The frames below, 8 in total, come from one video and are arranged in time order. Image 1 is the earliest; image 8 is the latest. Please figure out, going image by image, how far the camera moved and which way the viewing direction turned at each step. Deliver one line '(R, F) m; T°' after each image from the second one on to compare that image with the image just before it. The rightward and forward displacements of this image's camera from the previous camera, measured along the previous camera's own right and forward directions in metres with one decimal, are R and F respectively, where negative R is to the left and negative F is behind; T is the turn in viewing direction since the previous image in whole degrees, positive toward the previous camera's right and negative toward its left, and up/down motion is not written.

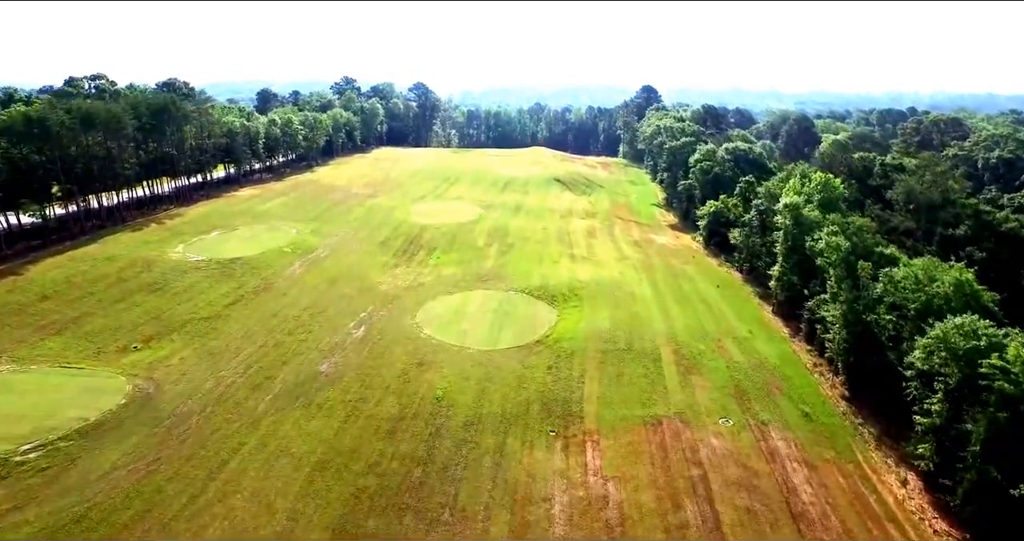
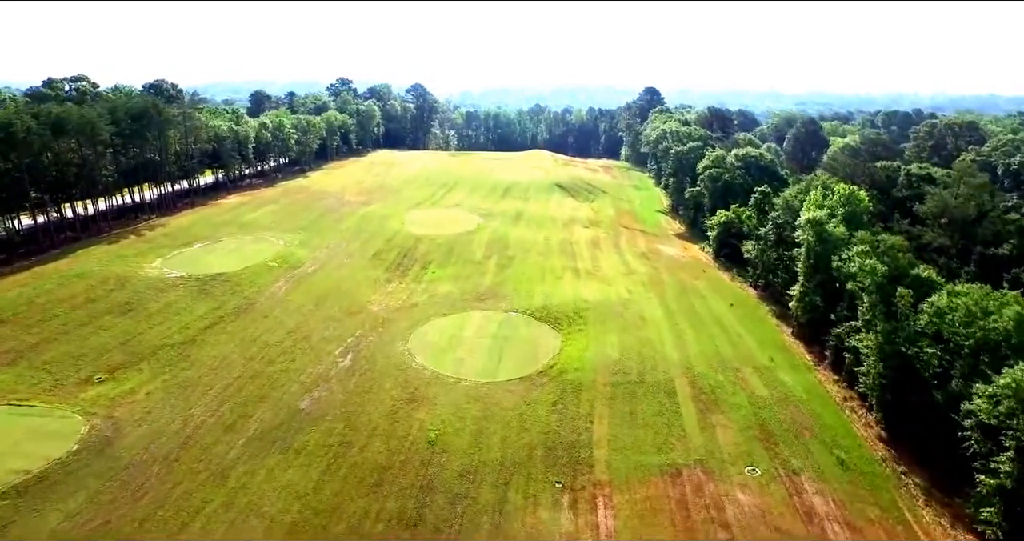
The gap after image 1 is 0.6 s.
(-0.1, +2.9) m; 0°
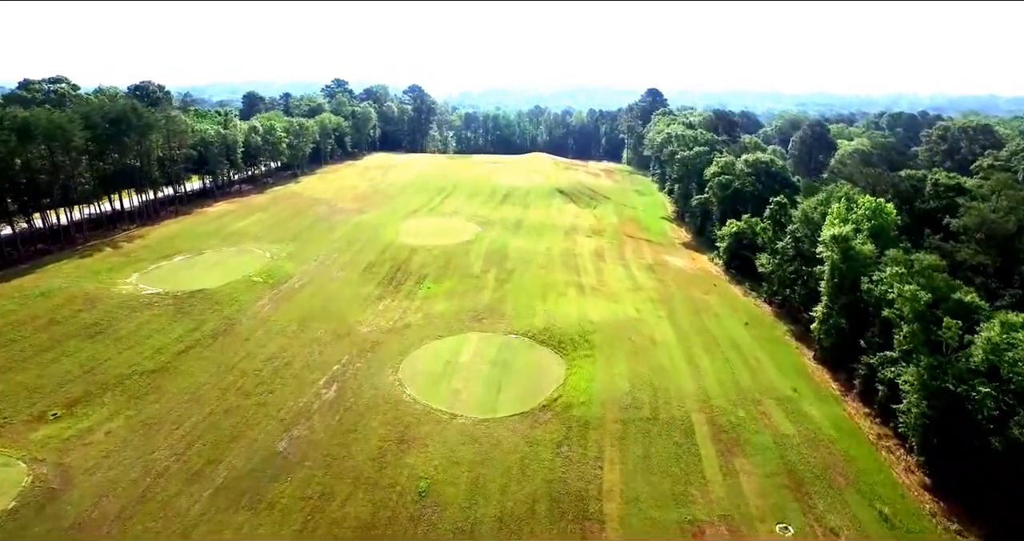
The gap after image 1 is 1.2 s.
(0.0, +2.8) m; 0°
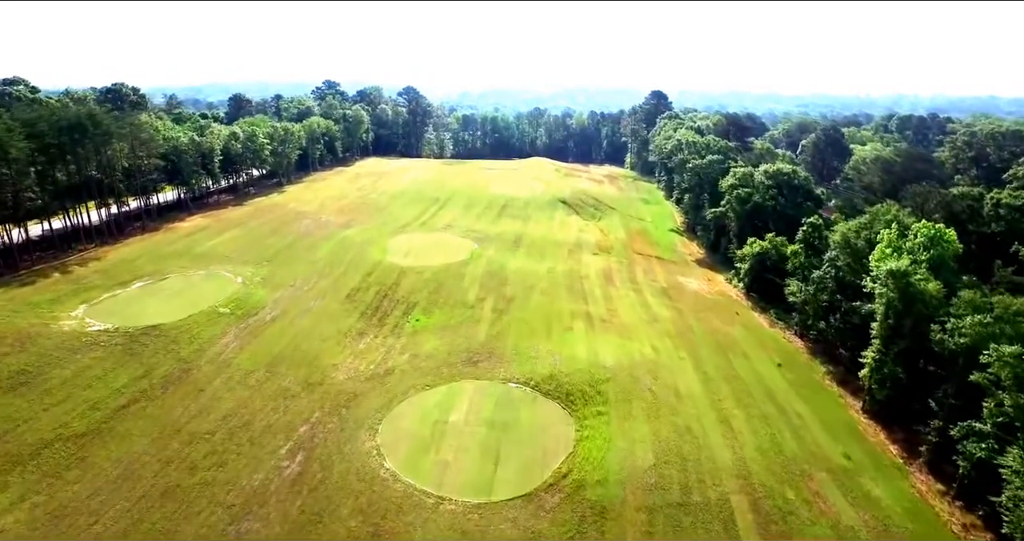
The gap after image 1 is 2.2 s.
(-0.1, +5.0) m; 0°
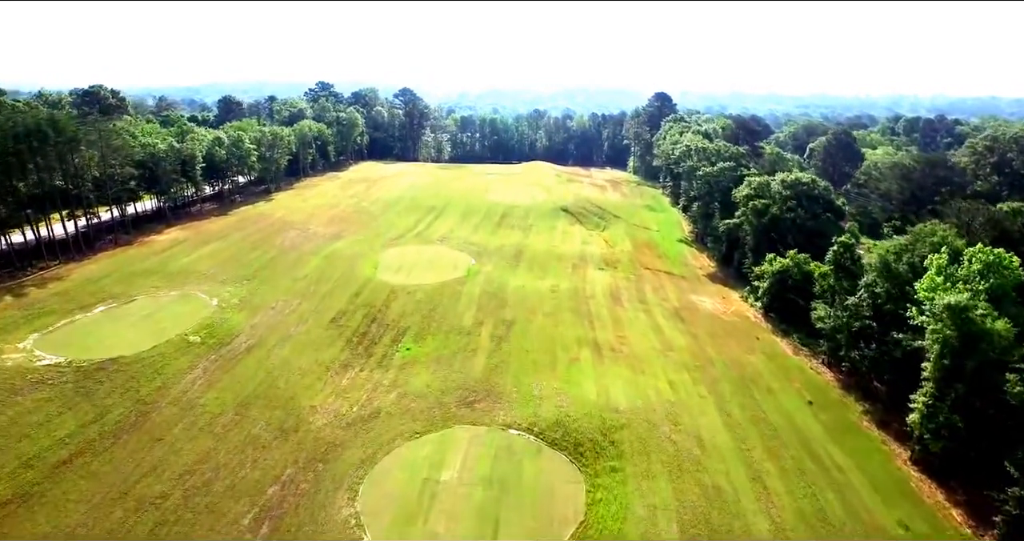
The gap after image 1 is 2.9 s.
(-0.1, +3.7) m; 0°
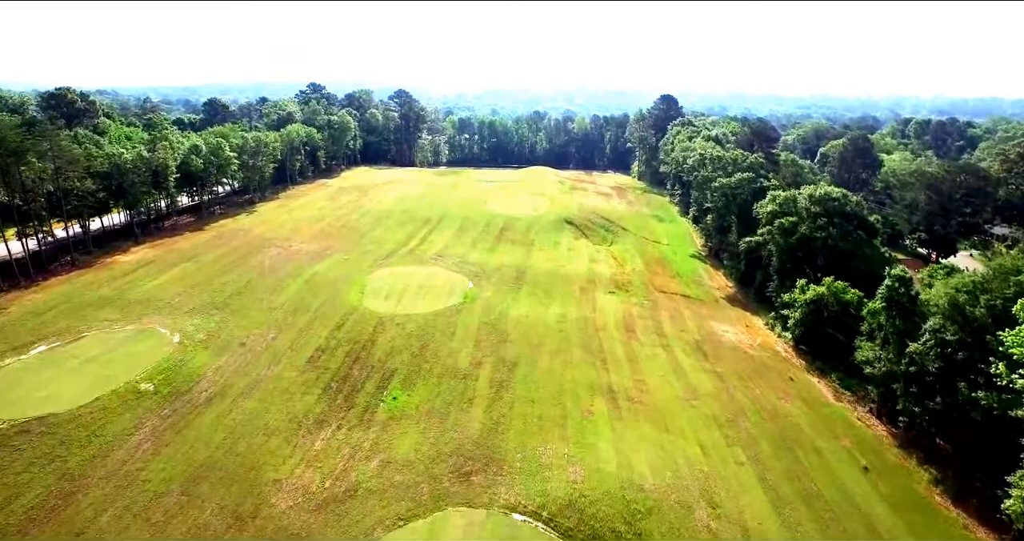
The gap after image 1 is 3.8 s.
(-0.2, +4.8) m; 0°
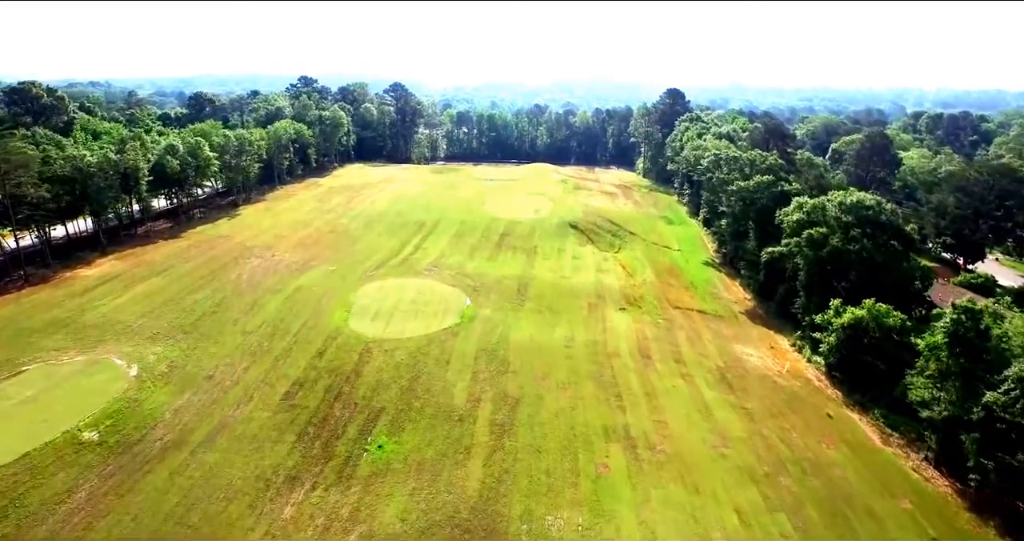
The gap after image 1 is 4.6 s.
(-0.2, +4.2) m; 0°
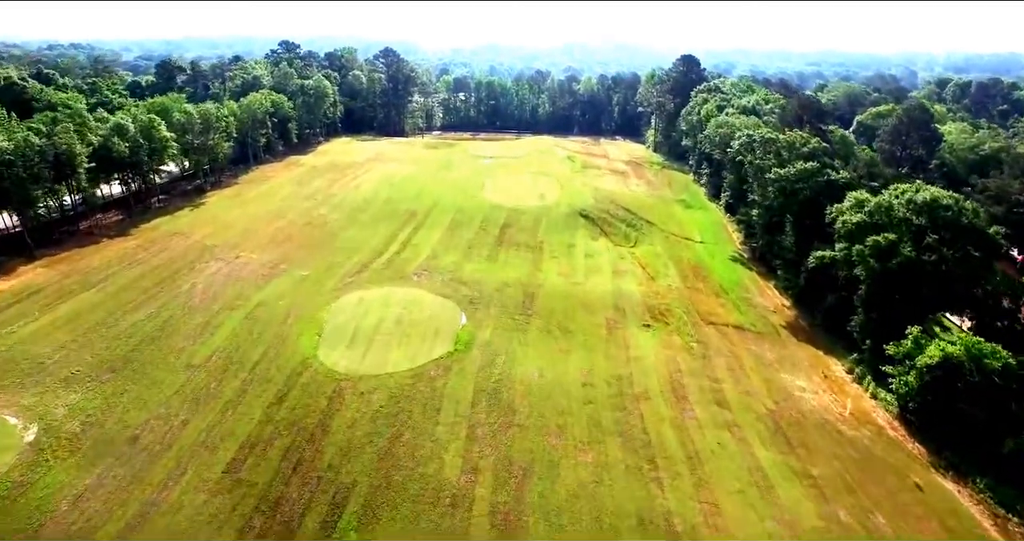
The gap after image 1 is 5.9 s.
(-0.3, +7.1) m; 0°
